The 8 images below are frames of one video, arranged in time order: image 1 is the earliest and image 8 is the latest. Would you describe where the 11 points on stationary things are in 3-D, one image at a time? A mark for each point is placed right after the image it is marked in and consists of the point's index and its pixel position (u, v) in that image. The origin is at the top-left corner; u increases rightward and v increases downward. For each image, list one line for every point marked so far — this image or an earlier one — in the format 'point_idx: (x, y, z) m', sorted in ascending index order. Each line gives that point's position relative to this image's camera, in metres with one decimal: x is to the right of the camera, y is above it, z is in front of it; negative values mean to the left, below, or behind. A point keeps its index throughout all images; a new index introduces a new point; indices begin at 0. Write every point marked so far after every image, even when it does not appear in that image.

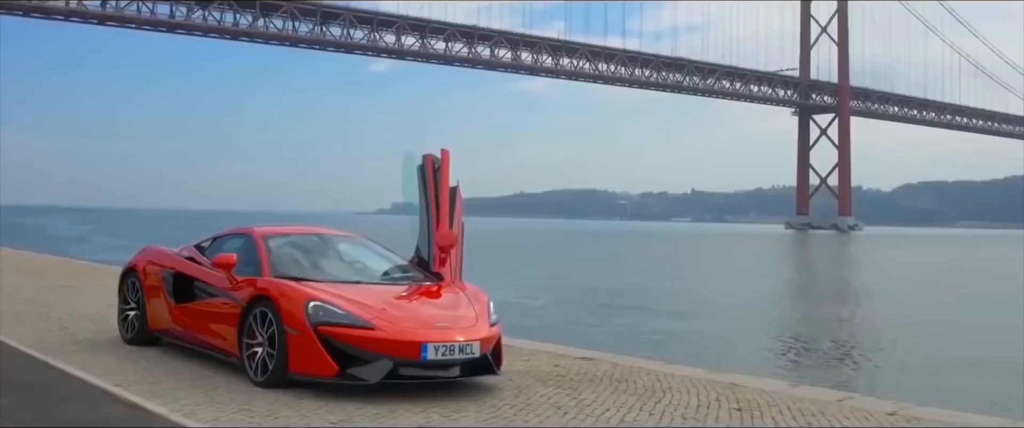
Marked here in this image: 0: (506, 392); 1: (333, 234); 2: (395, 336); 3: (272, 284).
0: (0.0, -1.2, +6.7) m
1: (-1.4, -0.1, +8.0) m
2: (-0.7, -0.7, +6.1) m
3: (-1.5, -0.4, +6.5) m
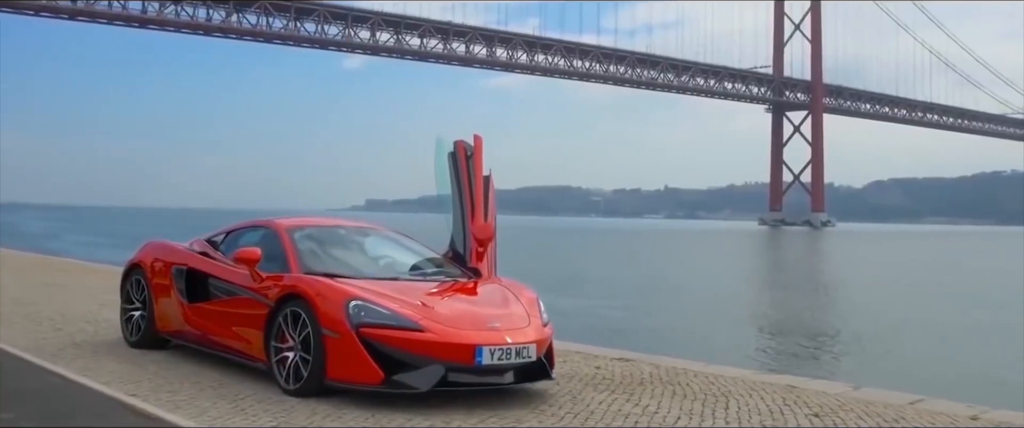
0: (+0.3, -1.1, +6.1) m
1: (-1.1, -0.1, +7.3) m
2: (-0.3, -0.7, +5.4) m
3: (-1.2, -0.4, +5.8) m
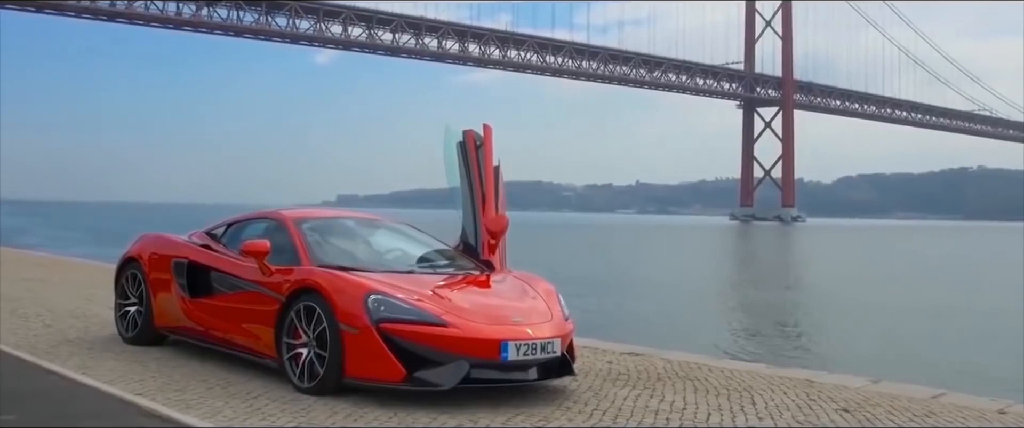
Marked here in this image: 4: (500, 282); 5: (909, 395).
0: (+0.4, -1.0, +5.9) m
1: (-1.0, 0.0, +7.1) m
2: (-0.2, -0.6, +5.2) m
3: (-1.1, -0.3, +5.6) m
4: (-0.1, -0.4, +6.4) m
5: (+2.6, -1.2, +6.7) m
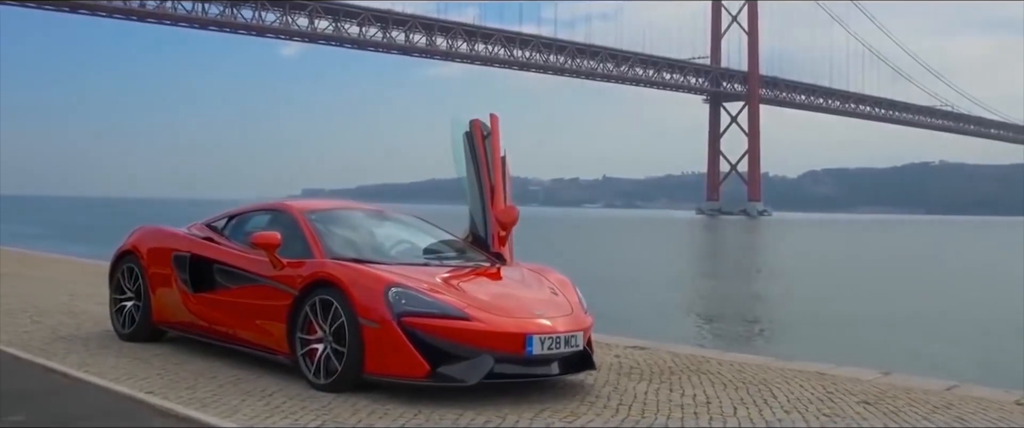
0: (+0.5, -1.0, +5.8) m
1: (-1.0, 0.0, +6.9) m
2: (-0.1, -0.6, +5.1) m
3: (-0.9, -0.3, +5.4) m
4: (0.0, -0.4, +6.3) m
5: (+2.7, -1.1, +6.7) m
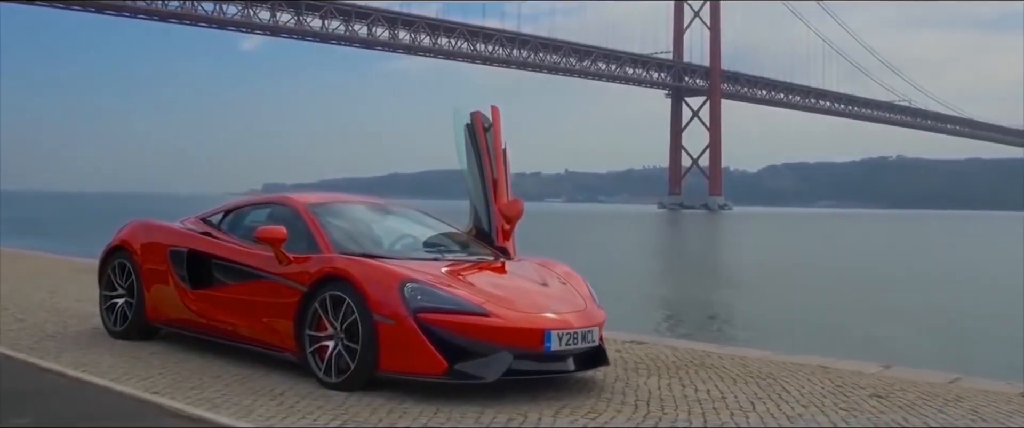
0: (+0.6, -1.0, +5.7) m
1: (-0.9, +0.1, +6.8) m
2: (0.0, -0.5, +5.0) m
3: (-0.9, -0.2, +5.3) m
4: (0.0, -0.3, +6.2) m
5: (+2.7, -1.1, +6.7) m
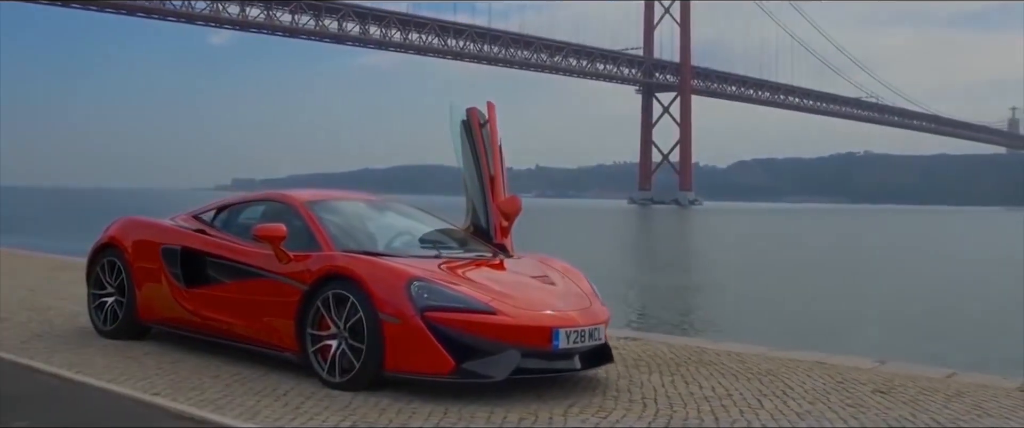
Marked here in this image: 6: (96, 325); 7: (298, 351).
0: (+0.6, -0.9, +5.7) m
1: (-0.9, +0.1, +6.7) m
2: (+0.1, -0.5, +4.9) m
3: (-0.8, -0.2, +5.2) m
4: (+0.1, -0.3, +6.1) m
5: (+2.7, -1.1, +6.7) m
6: (-2.7, -0.7, +6.8) m
7: (-1.1, -0.7, +5.3) m
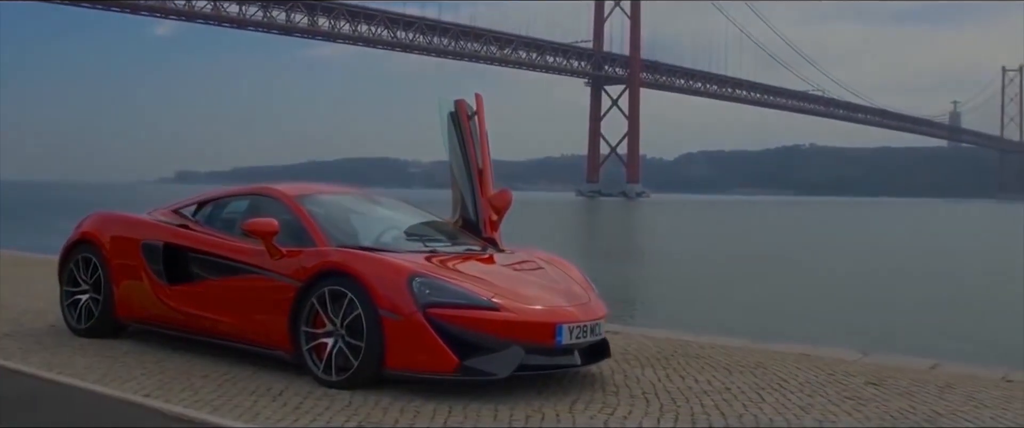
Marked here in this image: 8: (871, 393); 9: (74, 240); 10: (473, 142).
0: (+0.6, -0.9, +5.6) m
1: (-1.0, +0.1, +6.5) m
2: (+0.1, -0.5, +4.8) m
3: (-0.8, -0.2, +5.1) m
4: (0.0, -0.3, +6.1) m
5: (+2.6, -1.0, +6.7) m
6: (-2.8, -0.7, +6.5) m
7: (-1.1, -0.7, +5.2) m
8: (+1.9, -1.0, +5.6) m
9: (-2.8, -0.2, +6.5) m
10: (-0.3, +0.5, +6.8) m
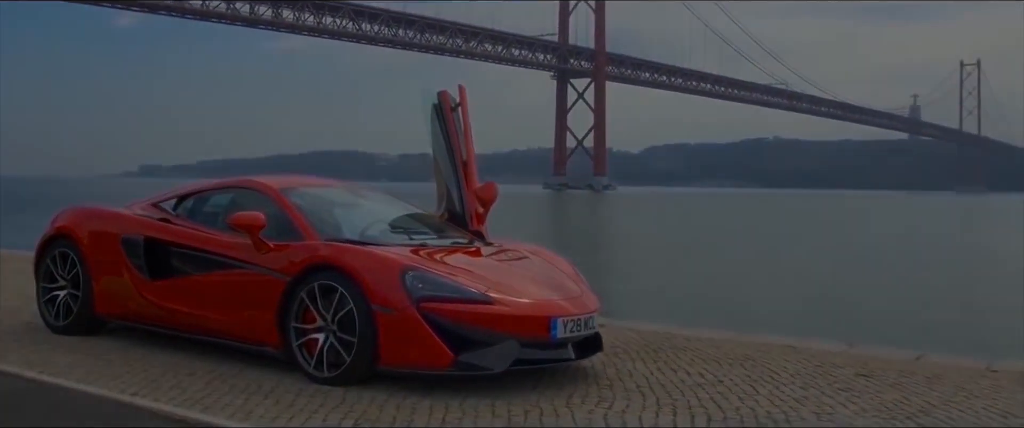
0: (+0.5, -0.9, +5.6) m
1: (-1.1, +0.2, +6.4) m
2: (0.0, -0.4, +4.8) m
3: (-0.9, -0.2, +5.0) m
4: (-0.1, -0.2, +6.0) m
5: (+2.5, -0.9, +6.8) m
6: (-2.9, -0.7, +6.4) m
7: (-1.2, -0.6, +5.1) m
8: (+1.9, -0.9, +5.6) m
9: (-2.9, -0.1, +6.4) m
10: (-0.4, +0.5, +6.7) m
